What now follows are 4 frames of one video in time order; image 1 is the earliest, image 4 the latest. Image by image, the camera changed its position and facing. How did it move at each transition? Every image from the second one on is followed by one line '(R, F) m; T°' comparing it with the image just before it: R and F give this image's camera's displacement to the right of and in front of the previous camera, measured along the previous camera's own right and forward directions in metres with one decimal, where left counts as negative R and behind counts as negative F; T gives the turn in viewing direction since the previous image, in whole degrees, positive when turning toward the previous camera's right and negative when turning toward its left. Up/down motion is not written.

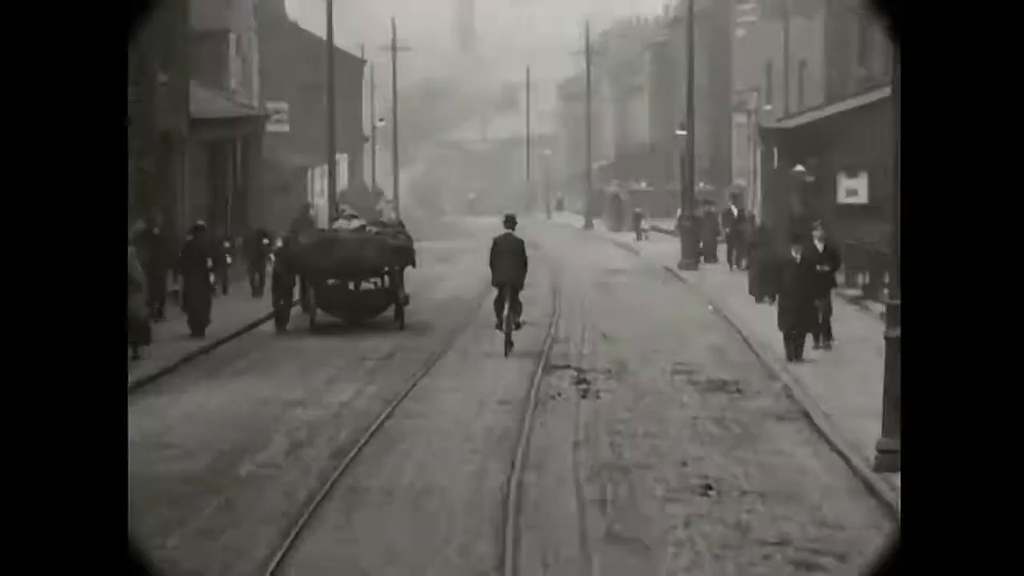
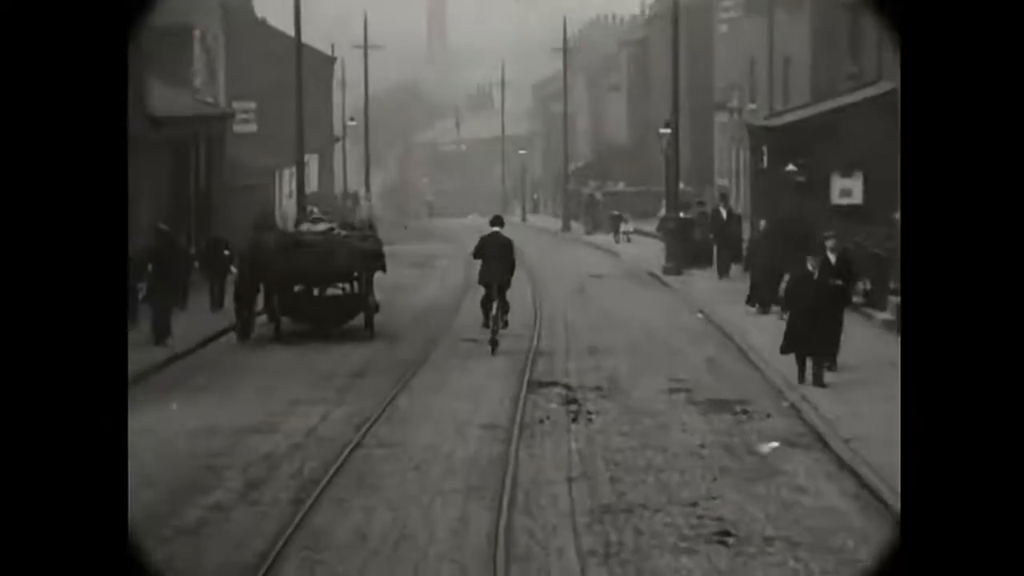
(0.0, +0.5) m; +1°
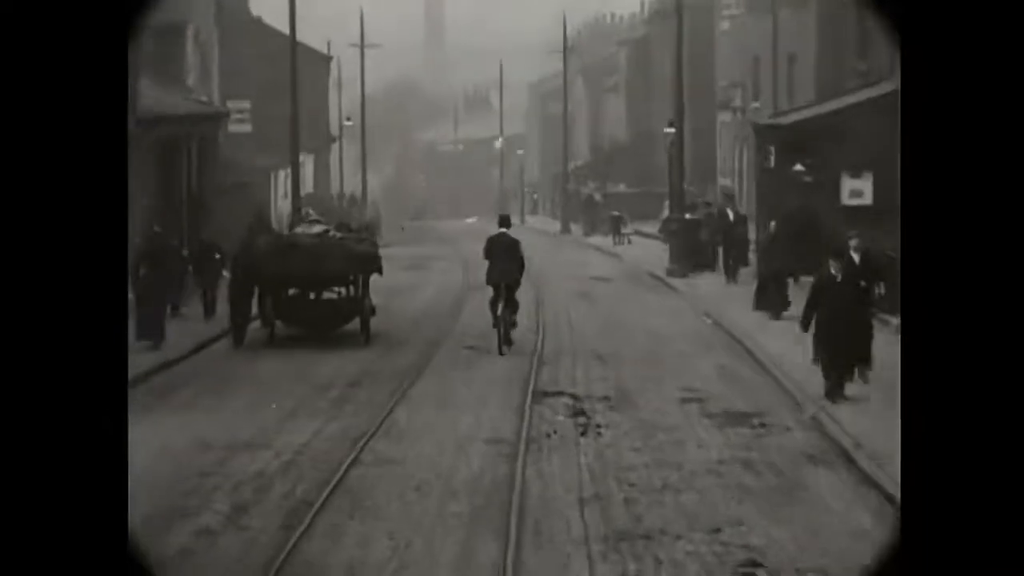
(0.0, +0.3) m; 0°
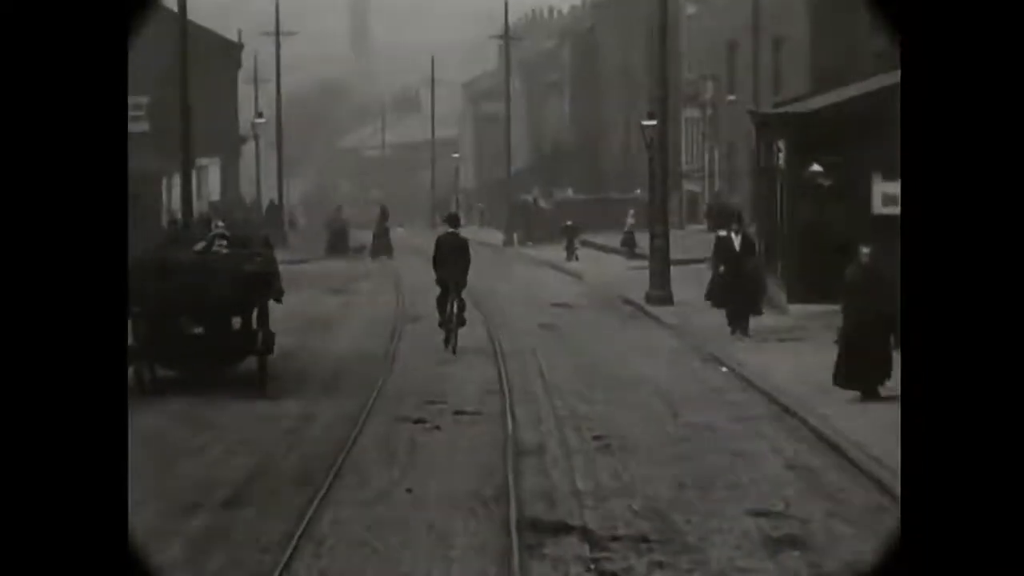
(-0.1, +2.1) m; +2°
